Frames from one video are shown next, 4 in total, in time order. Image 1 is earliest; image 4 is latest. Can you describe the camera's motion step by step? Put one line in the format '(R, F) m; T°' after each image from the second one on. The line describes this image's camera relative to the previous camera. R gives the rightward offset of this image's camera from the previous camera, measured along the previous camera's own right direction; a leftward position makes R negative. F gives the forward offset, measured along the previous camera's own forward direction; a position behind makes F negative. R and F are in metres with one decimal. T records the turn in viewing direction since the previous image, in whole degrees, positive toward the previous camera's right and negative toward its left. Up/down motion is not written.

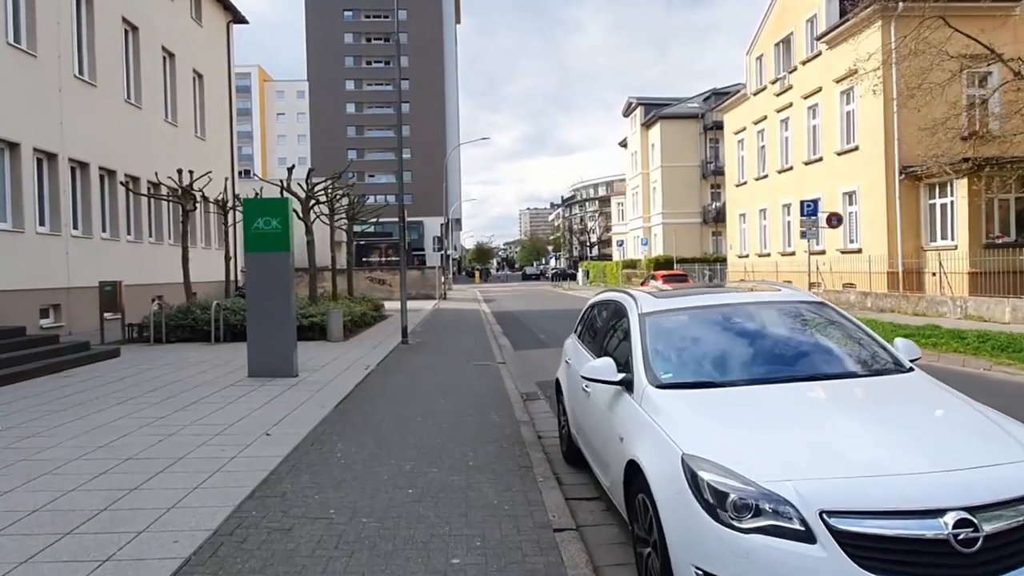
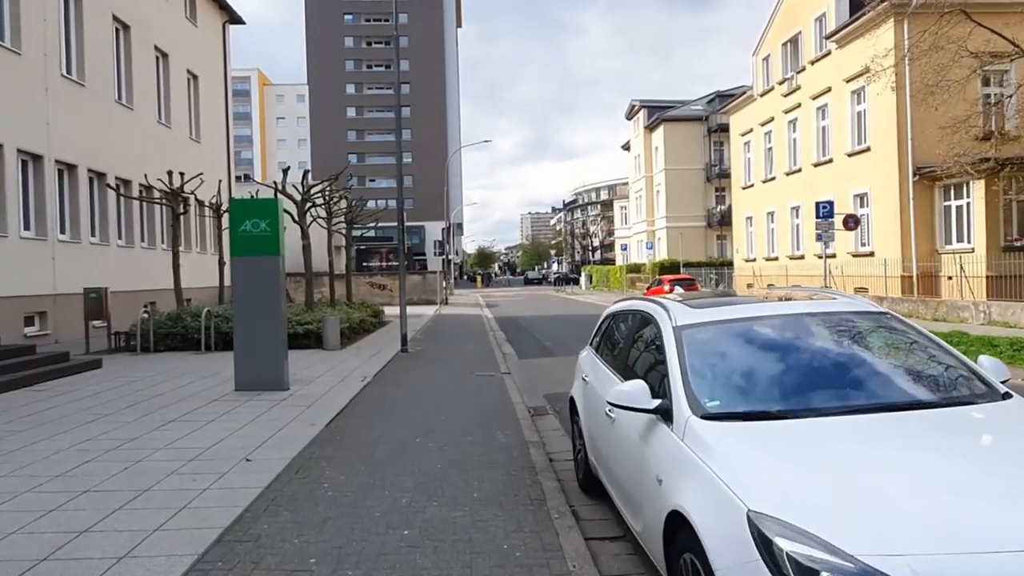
(-0.1, +0.7) m; 0°
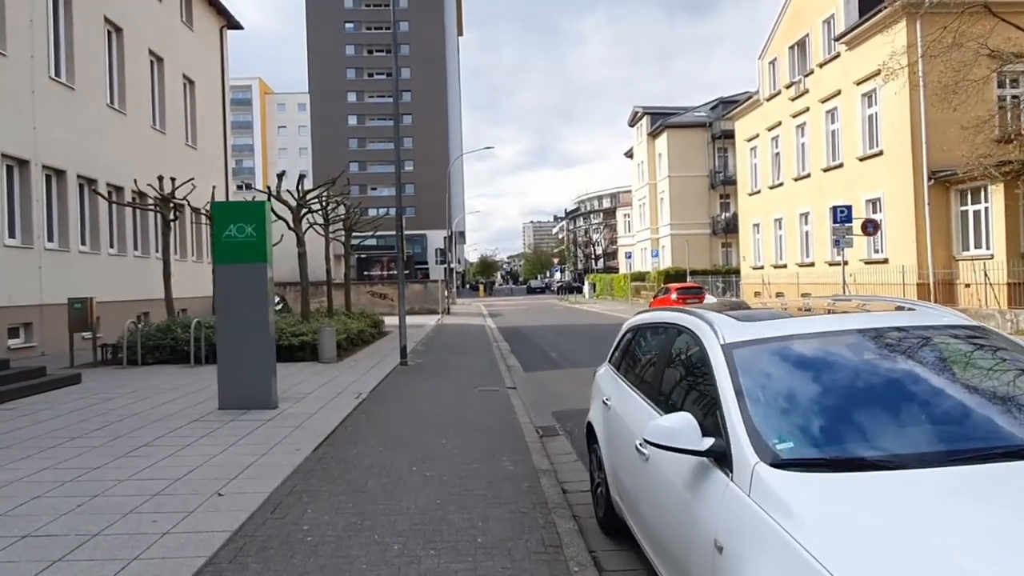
(0.0, +0.7) m; 0°
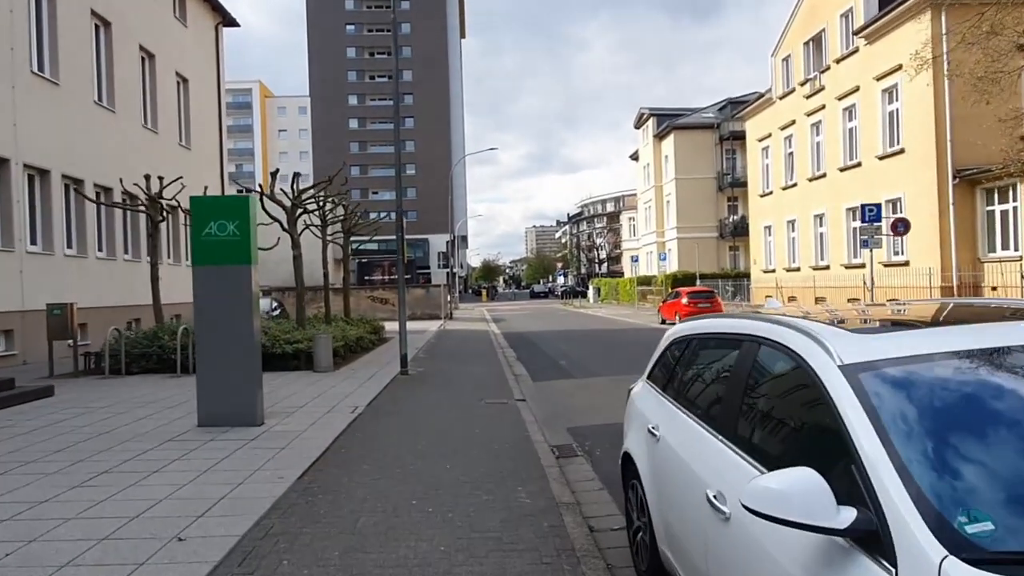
(-0.1, +0.9) m; 0°
